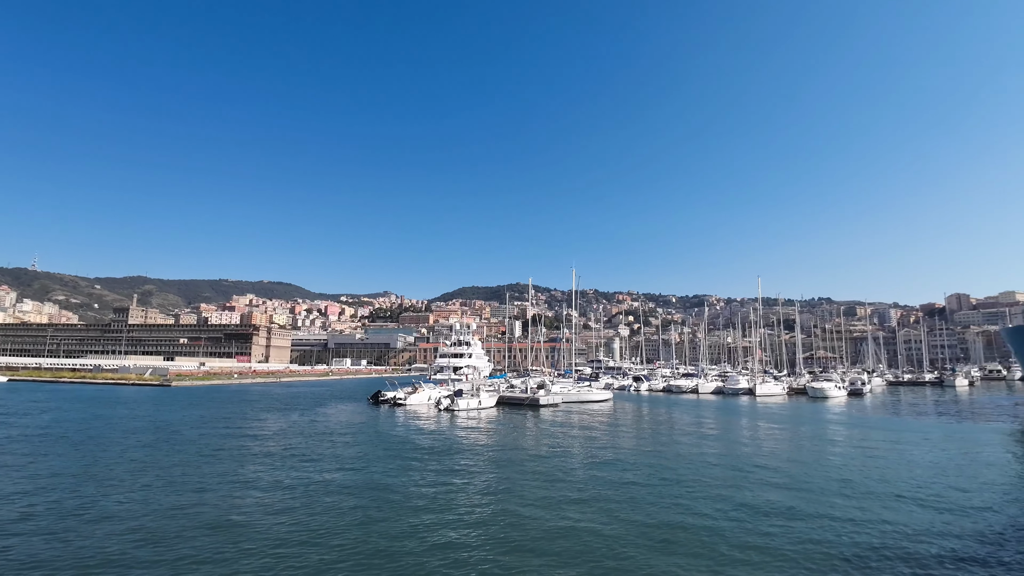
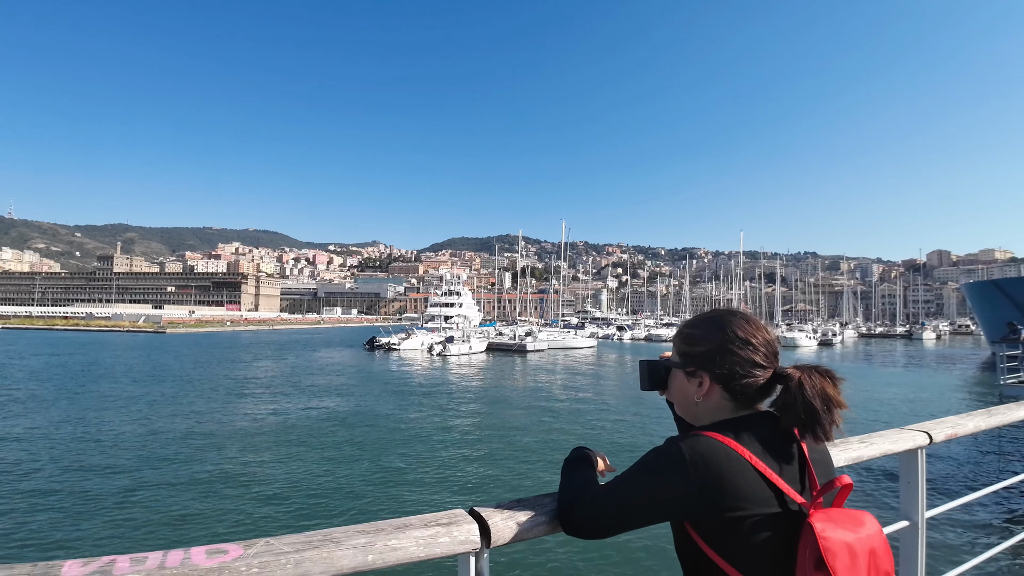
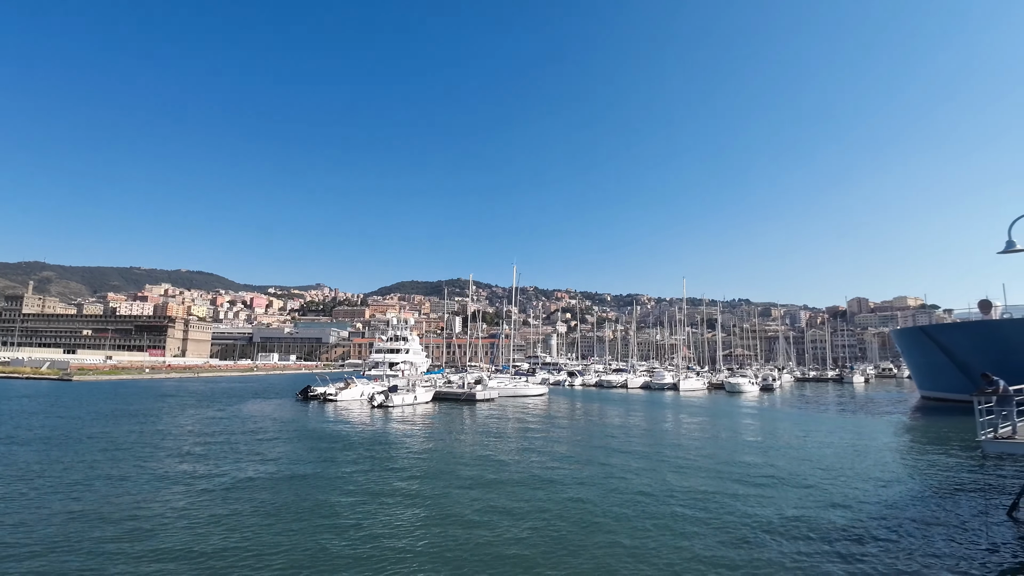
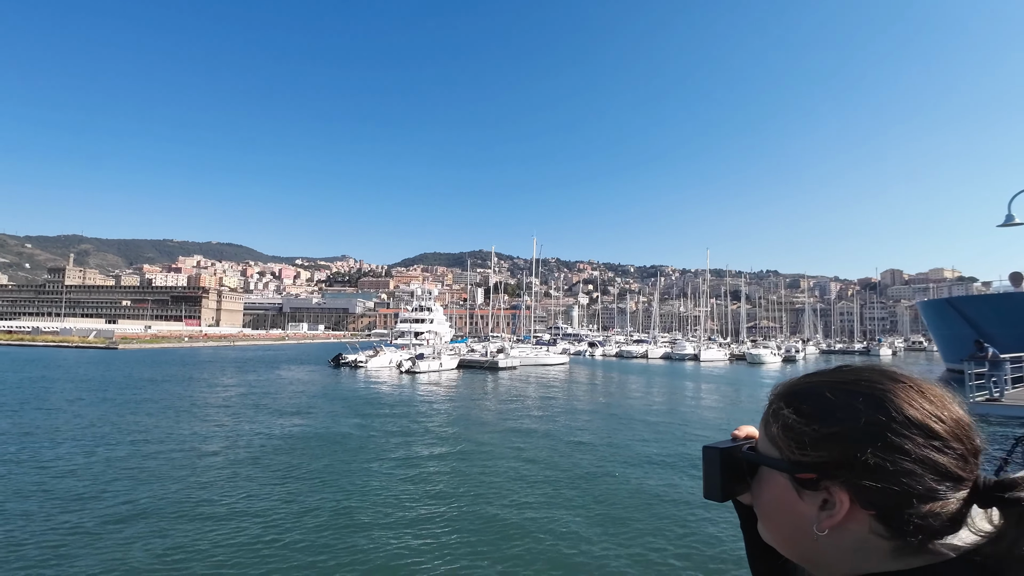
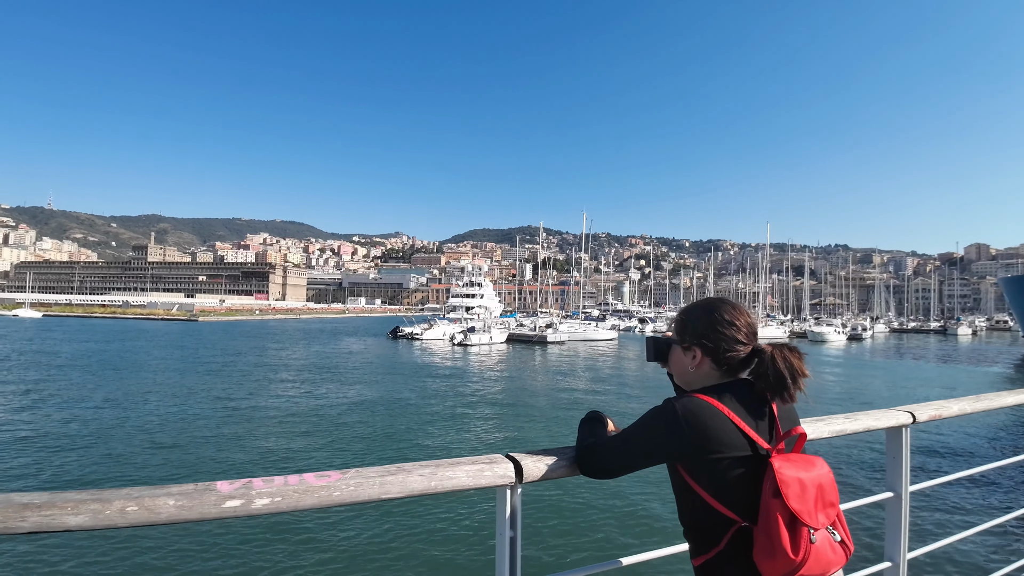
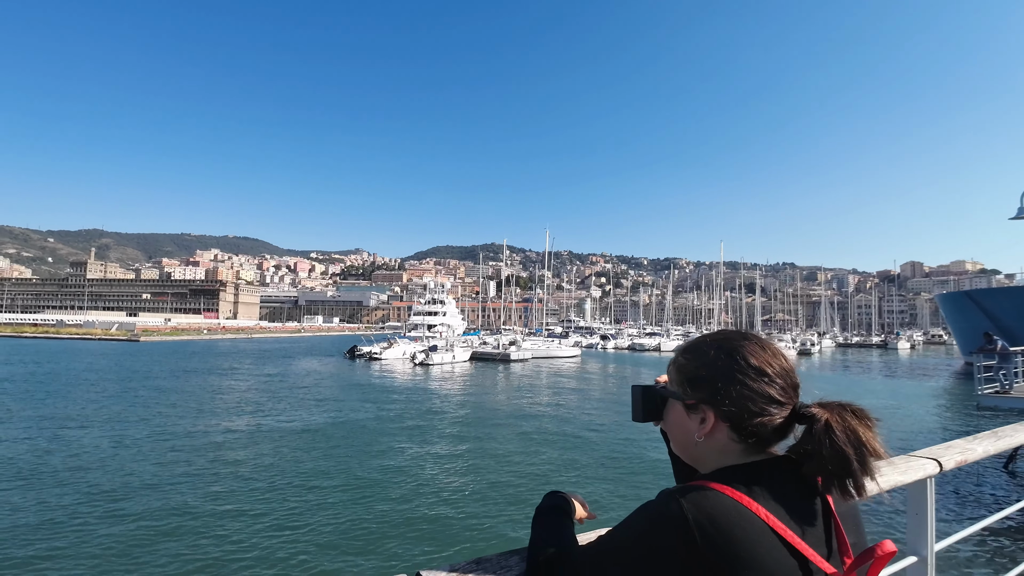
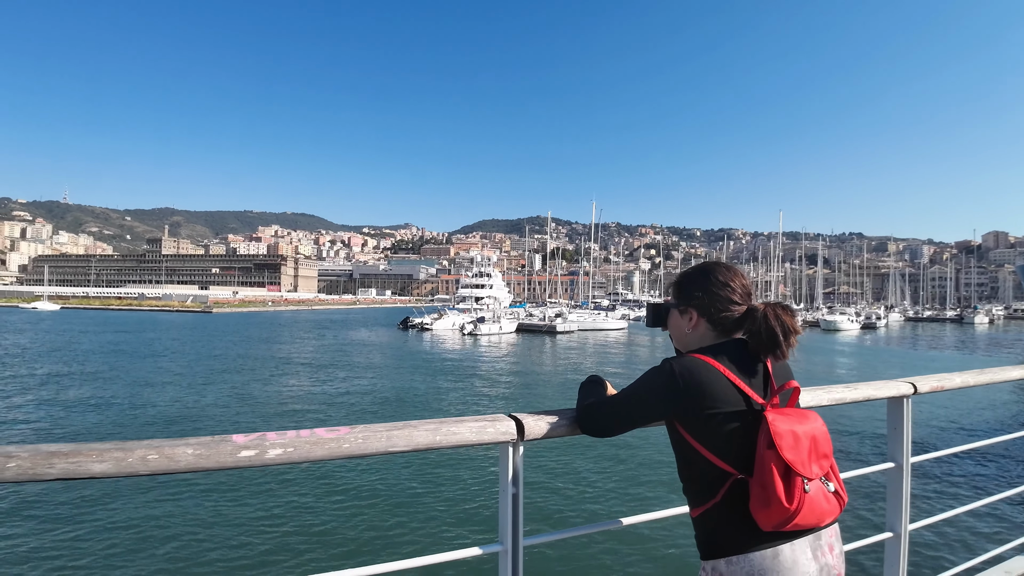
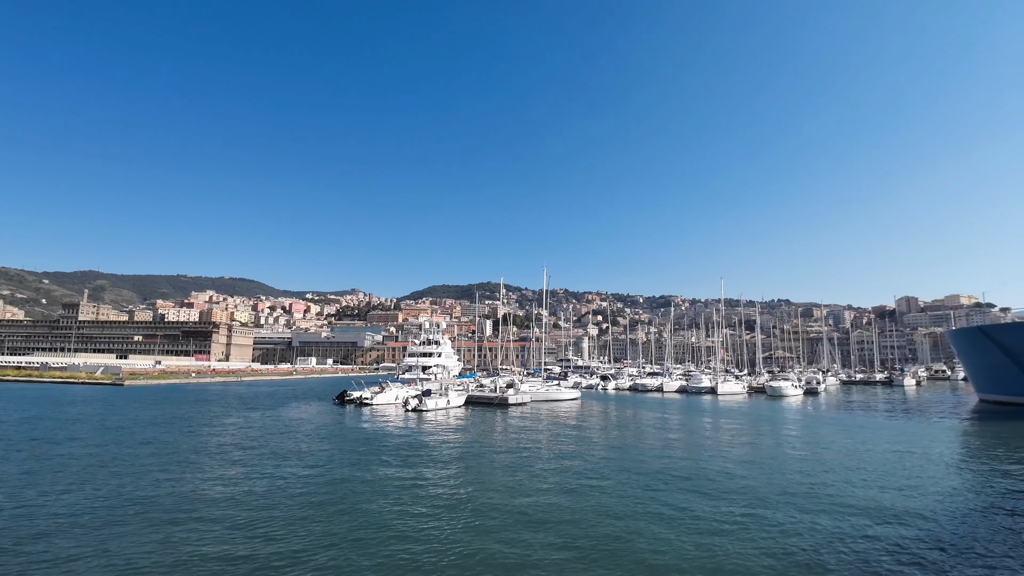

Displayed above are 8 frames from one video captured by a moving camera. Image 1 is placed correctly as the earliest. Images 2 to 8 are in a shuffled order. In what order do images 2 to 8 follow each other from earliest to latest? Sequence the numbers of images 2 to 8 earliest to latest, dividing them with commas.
8, 3, 4, 6, 2, 5, 7
